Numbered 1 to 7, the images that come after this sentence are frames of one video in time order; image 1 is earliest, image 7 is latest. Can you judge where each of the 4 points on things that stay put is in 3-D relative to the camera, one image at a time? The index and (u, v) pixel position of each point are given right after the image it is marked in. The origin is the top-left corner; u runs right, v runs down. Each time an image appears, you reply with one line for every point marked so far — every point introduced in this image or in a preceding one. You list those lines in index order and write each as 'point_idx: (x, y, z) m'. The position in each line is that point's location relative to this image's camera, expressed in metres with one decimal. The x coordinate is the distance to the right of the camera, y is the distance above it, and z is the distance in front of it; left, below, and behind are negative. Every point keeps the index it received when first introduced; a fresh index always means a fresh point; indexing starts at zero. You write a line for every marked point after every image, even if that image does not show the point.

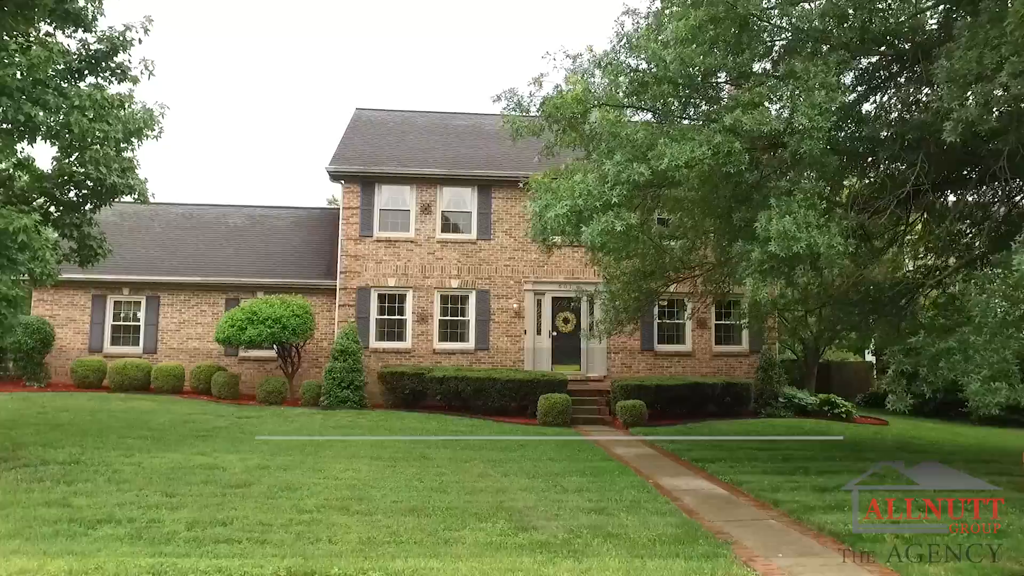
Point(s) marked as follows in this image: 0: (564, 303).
0: (+1.2, -0.3, +16.9) m
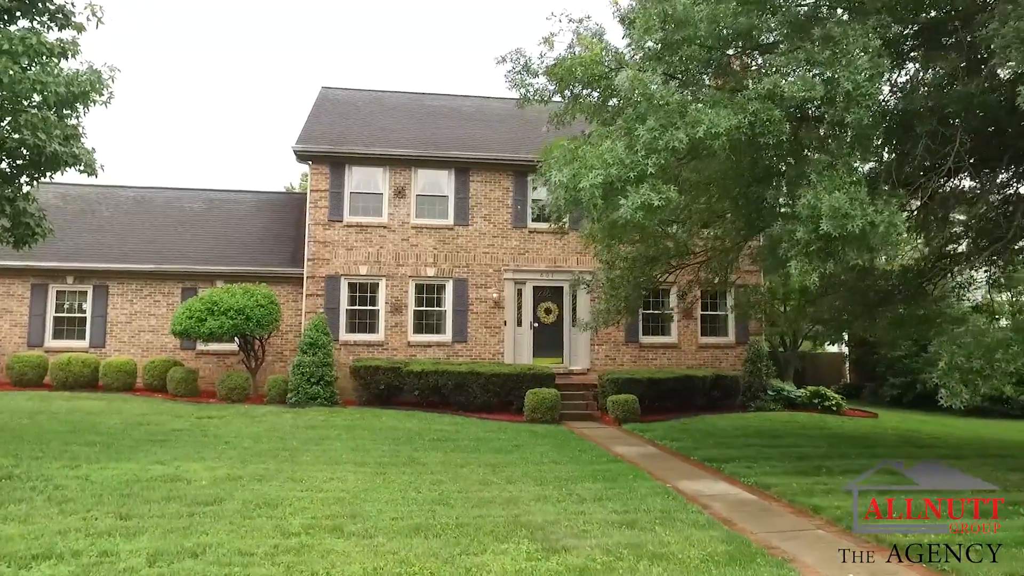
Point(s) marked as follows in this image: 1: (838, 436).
0: (+0.7, -0.1, +16.0) m
1: (+5.0, -2.3, +11.4) m
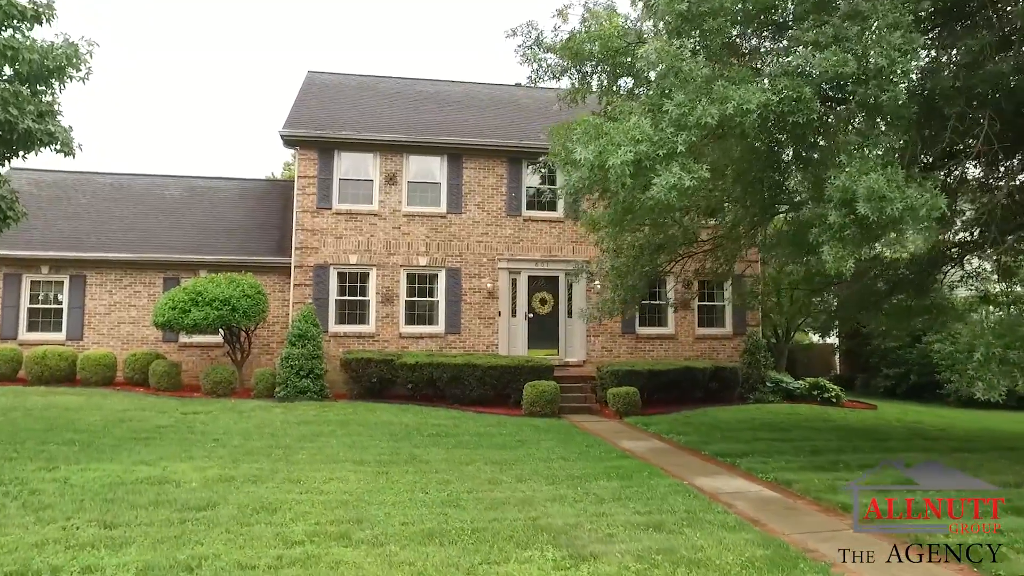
0: (+0.6, +0.1, +15.6) m
1: (+5.0, -2.1, +11.1) m
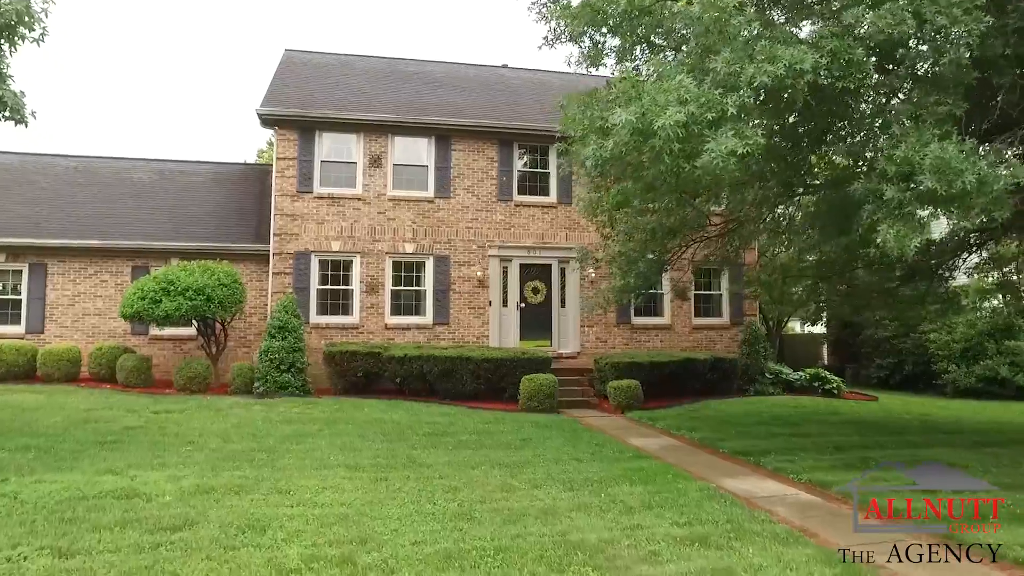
0: (+0.4, +0.4, +14.9) m
1: (+4.9, -1.9, +10.6) m
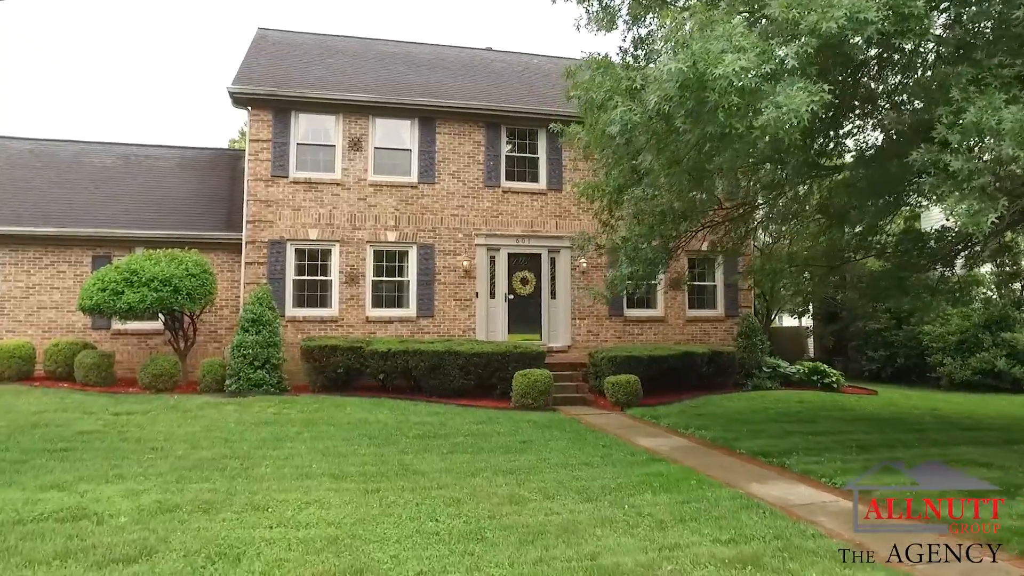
0: (+0.2, +0.5, +14.2) m
1: (+4.9, -1.8, +10.0) m
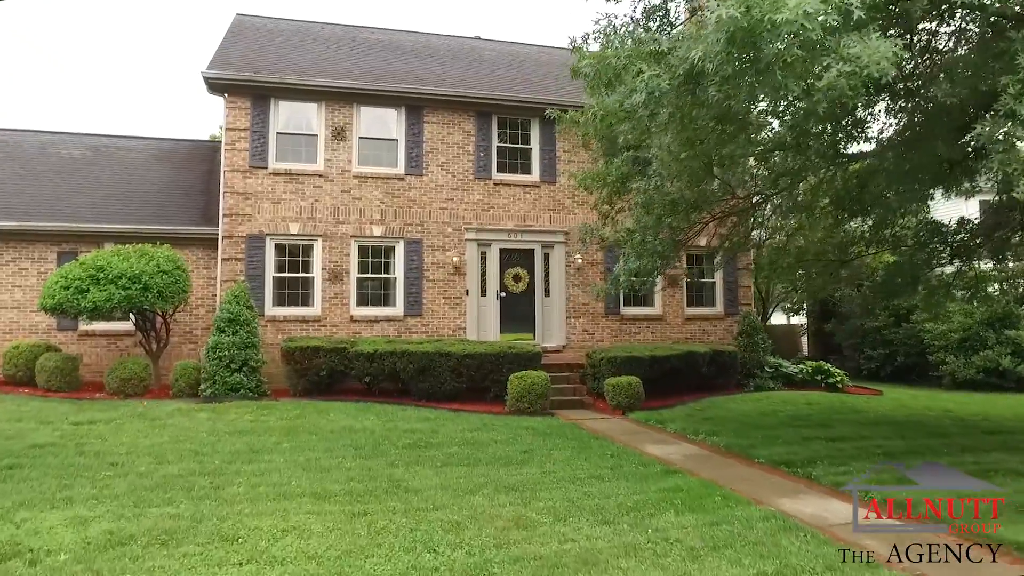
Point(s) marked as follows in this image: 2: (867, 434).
0: (0.0, +0.6, +13.6) m
1: (+4.8, -1.7, +9.5) m
2: (+4.0, -1.7, +8.4) m
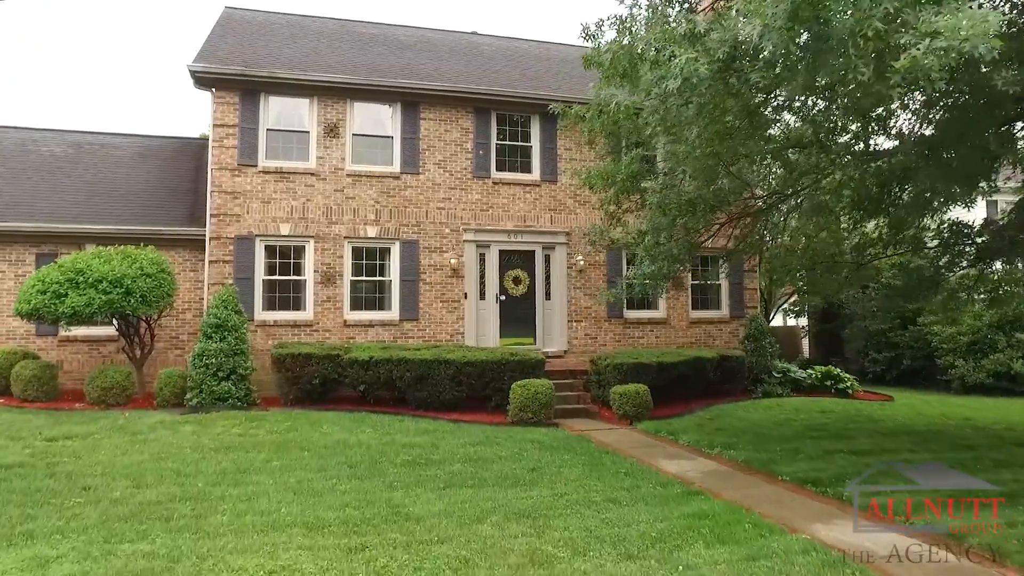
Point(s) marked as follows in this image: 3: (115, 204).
0: (0.0, +0.5, +13.1) m
1: (+4.8, -1.8, +9.1) m
2: (+4.1, -1.7, +7.9) m
3: (-6.7, +1.4, +12.5) m
